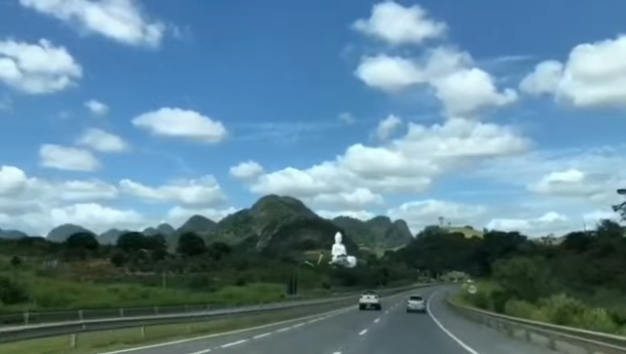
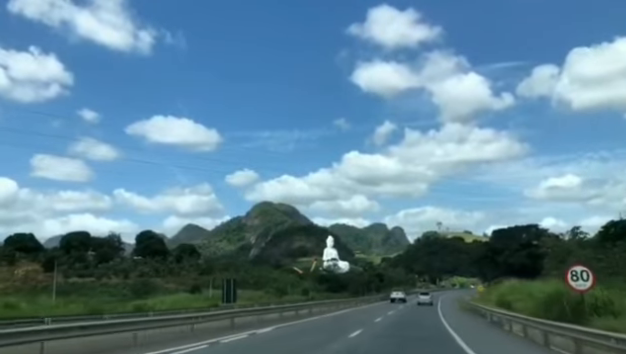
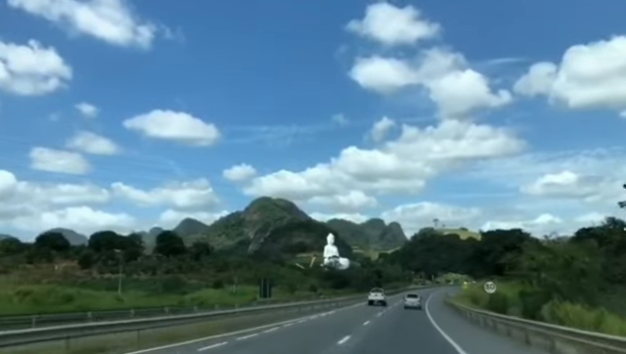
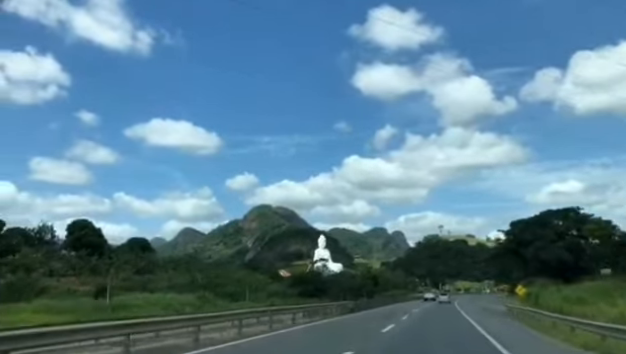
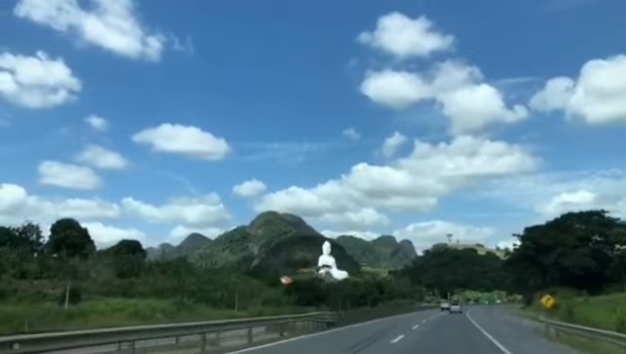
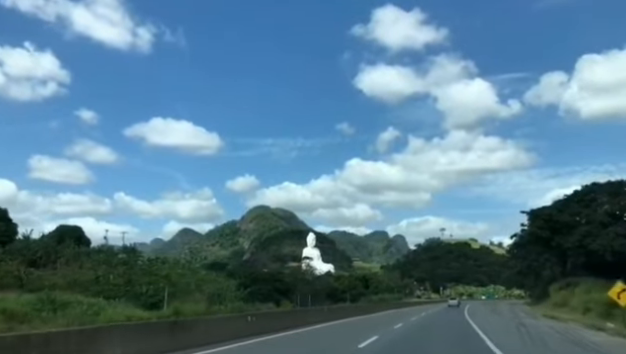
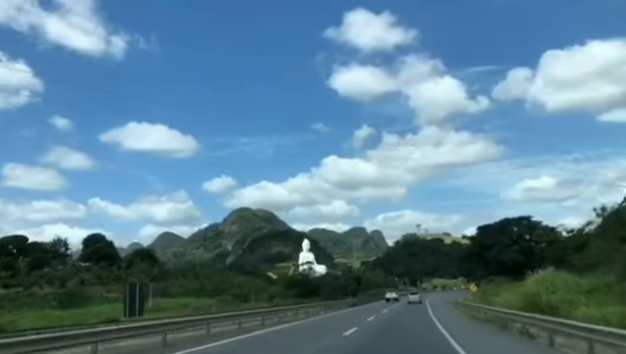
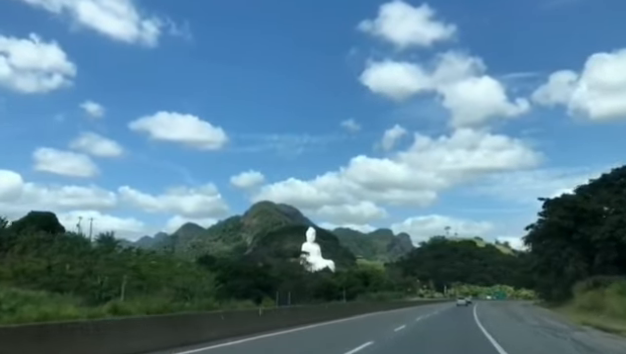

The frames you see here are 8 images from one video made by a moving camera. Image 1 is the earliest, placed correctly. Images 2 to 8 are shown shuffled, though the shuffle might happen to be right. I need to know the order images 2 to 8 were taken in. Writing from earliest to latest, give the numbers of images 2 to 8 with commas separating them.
3, 2, 7, 4, 5, 6, 8
